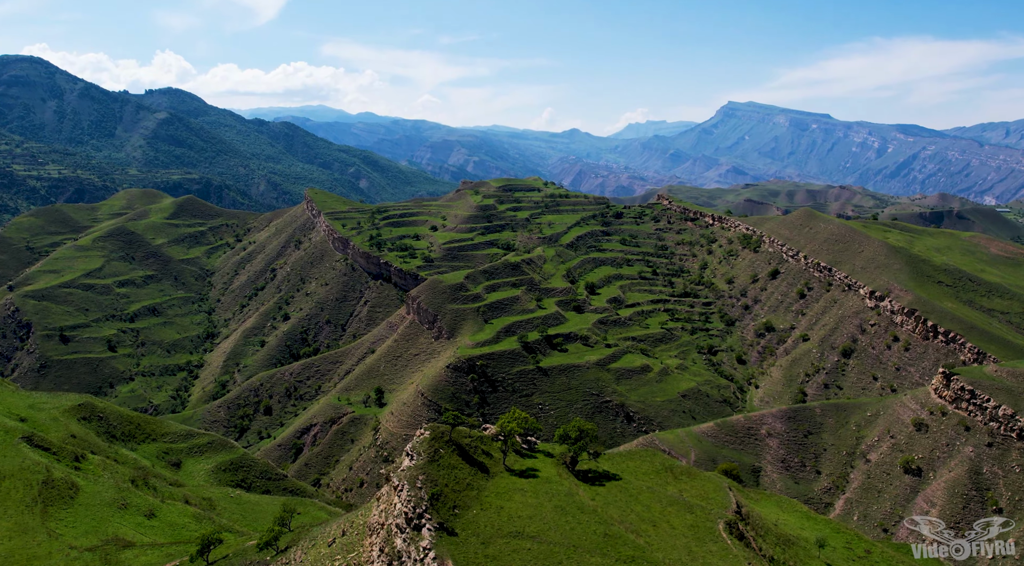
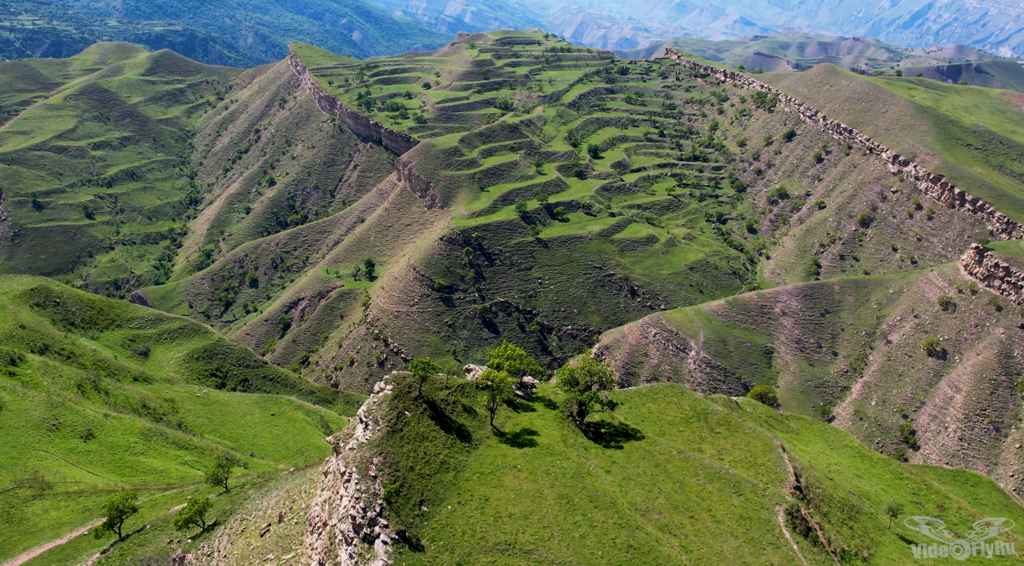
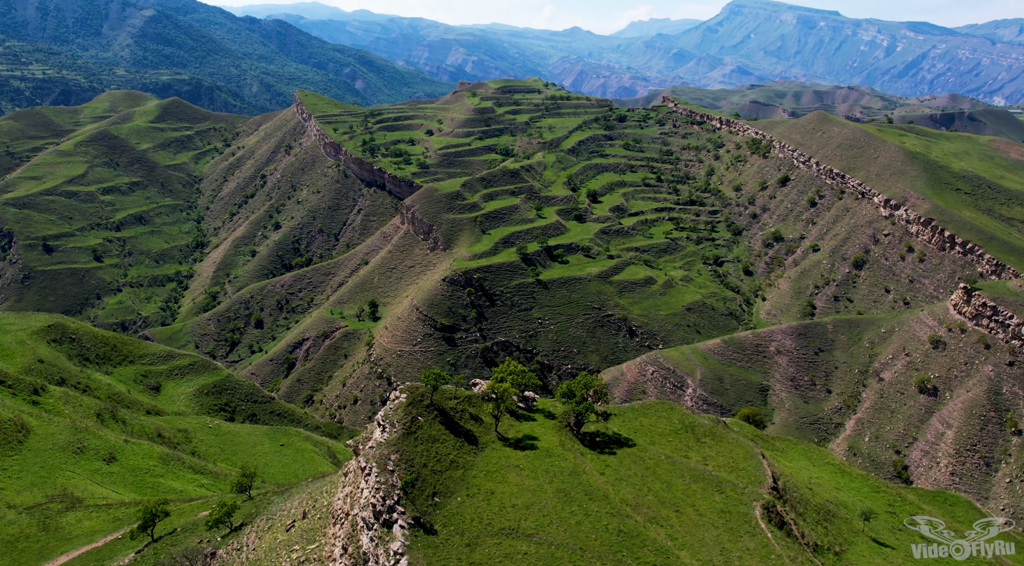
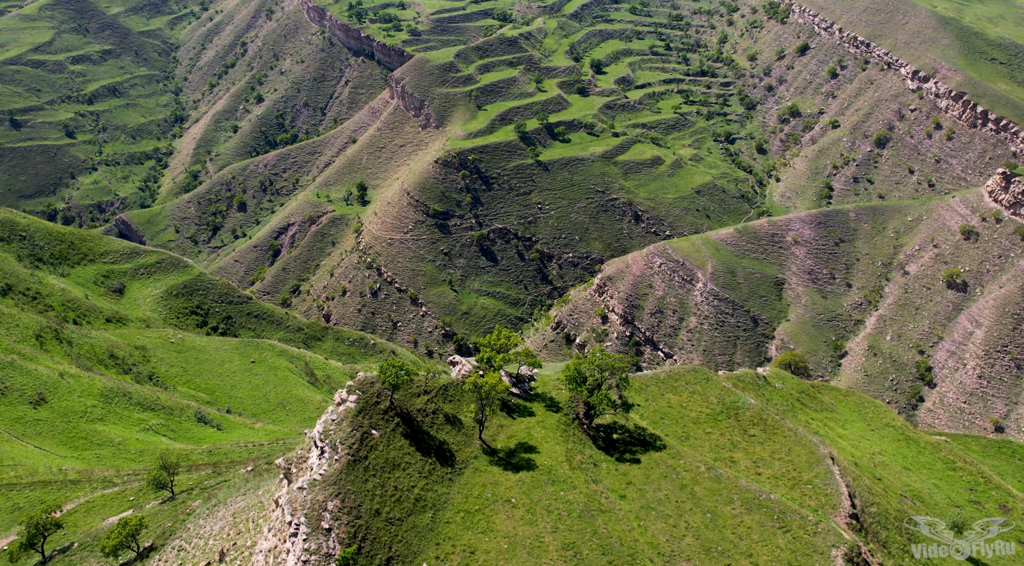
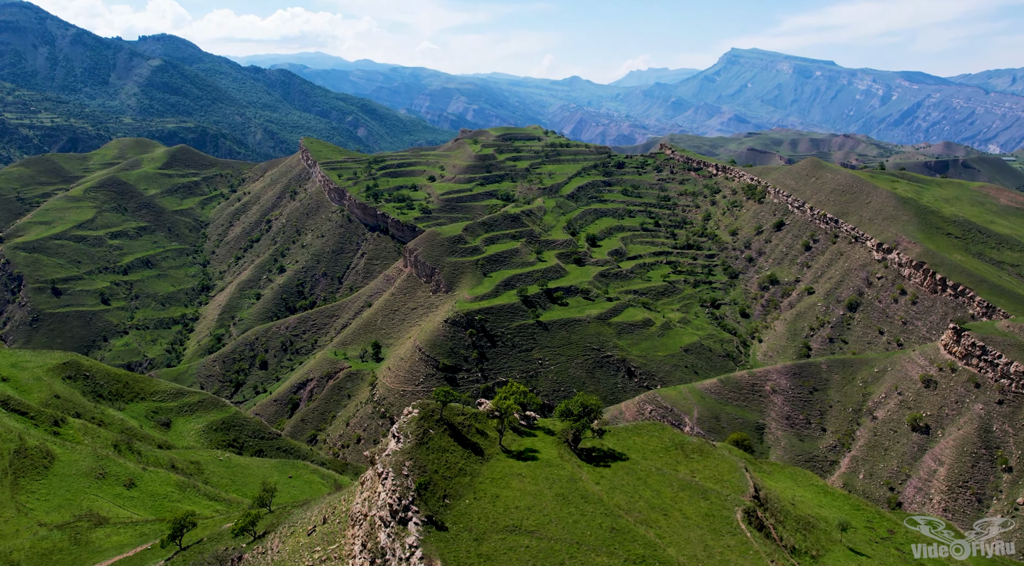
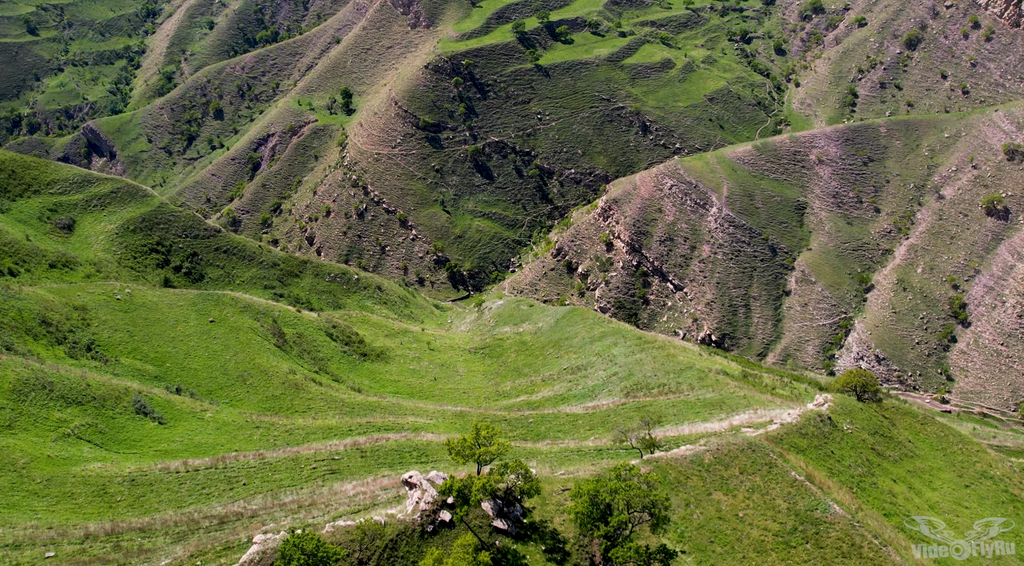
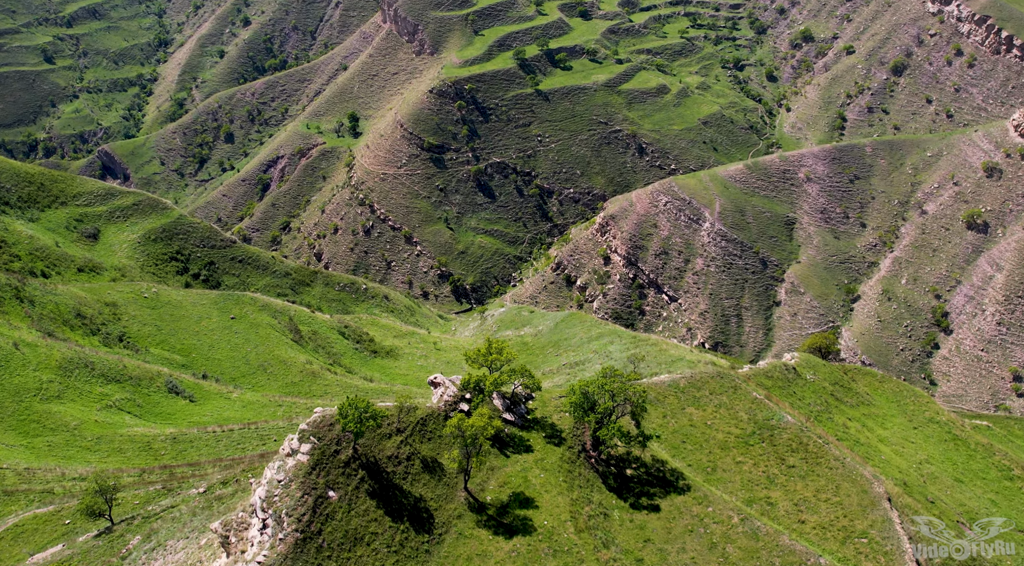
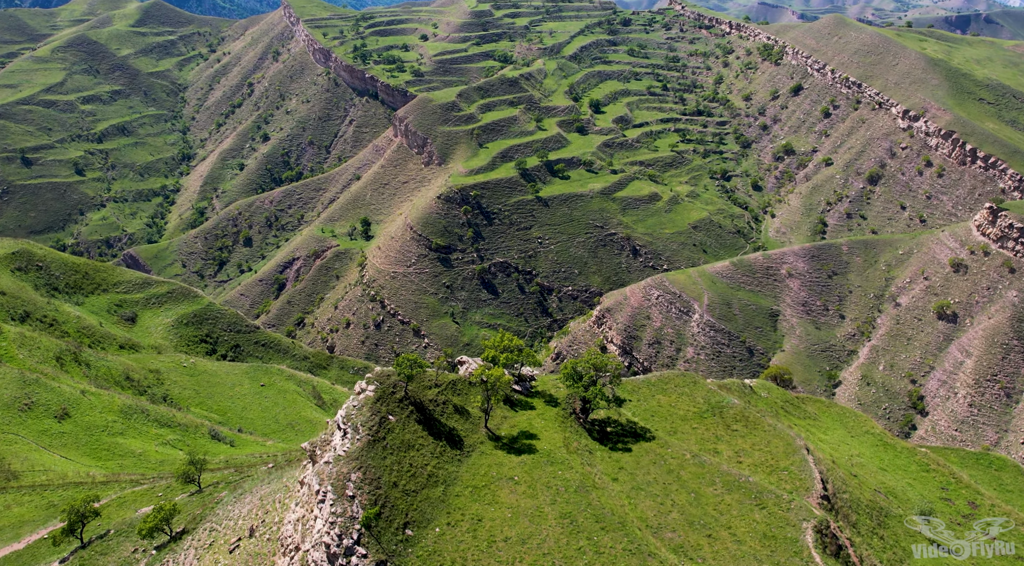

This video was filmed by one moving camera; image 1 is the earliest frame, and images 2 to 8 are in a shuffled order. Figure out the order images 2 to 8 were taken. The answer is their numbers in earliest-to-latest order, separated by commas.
5, 3, 2, 8, 4, 7, 6
